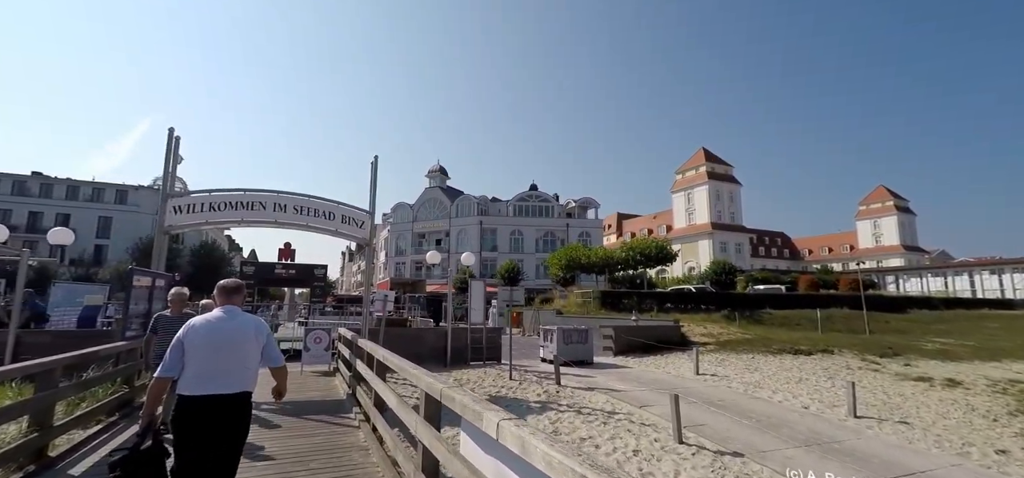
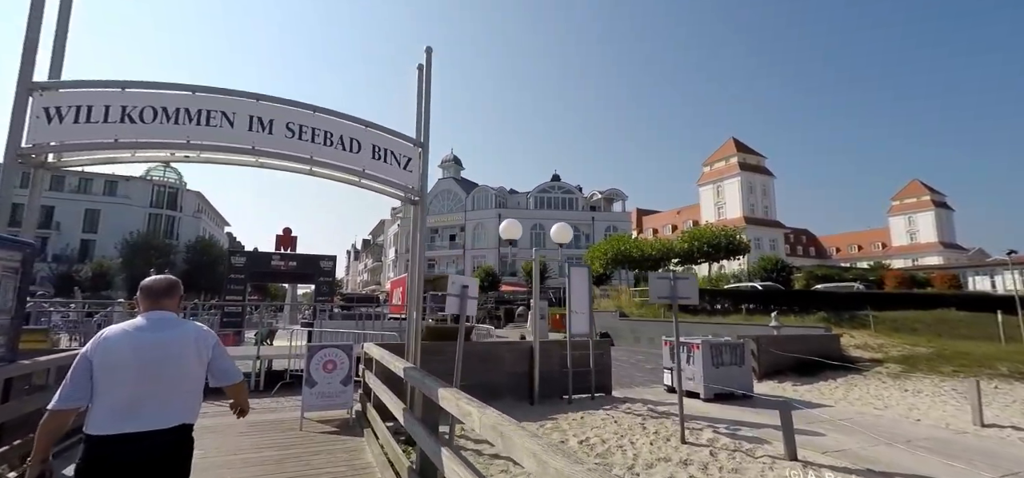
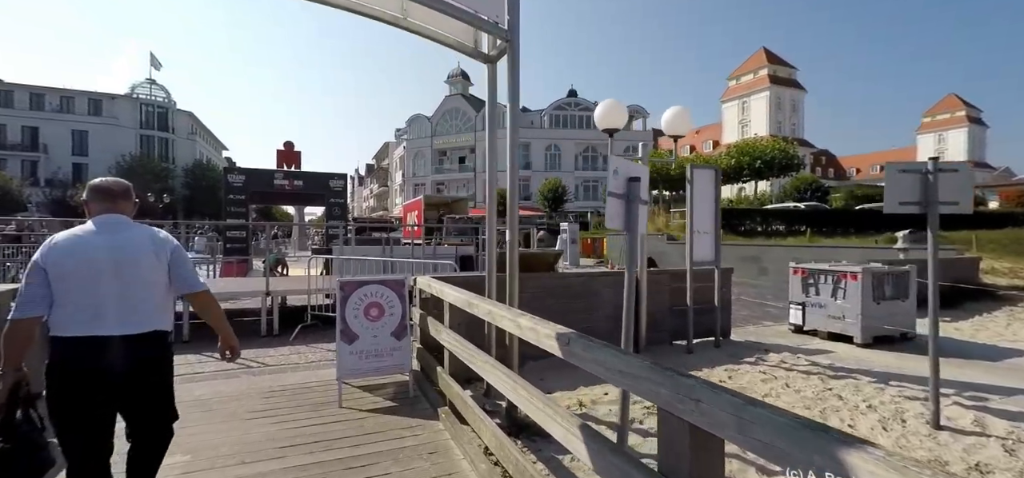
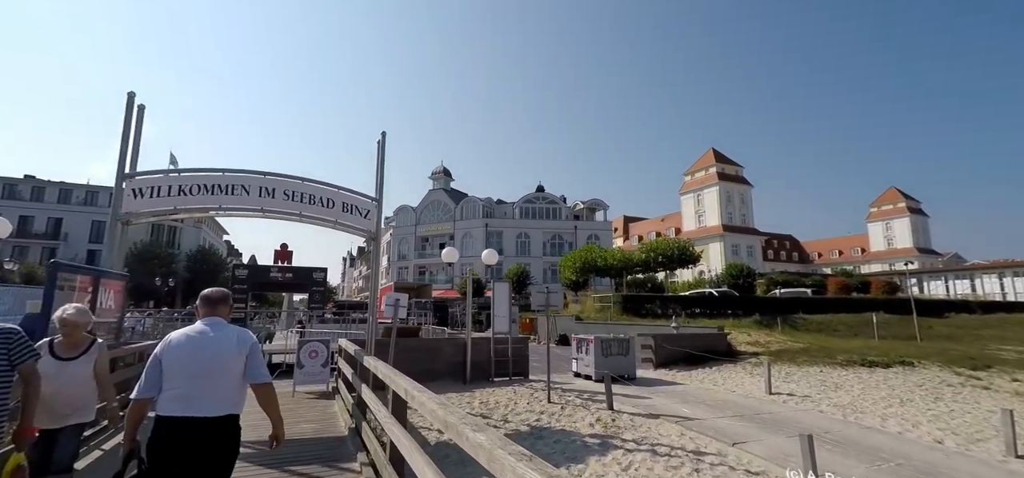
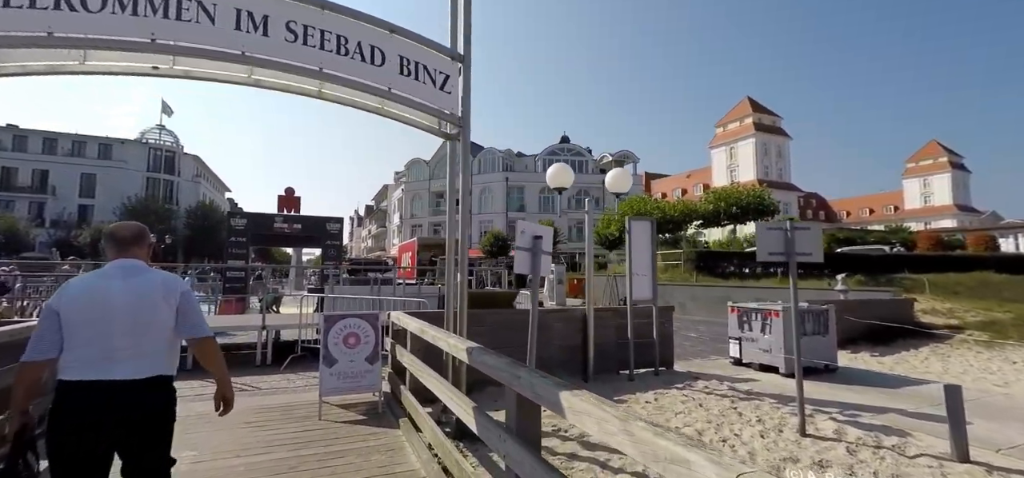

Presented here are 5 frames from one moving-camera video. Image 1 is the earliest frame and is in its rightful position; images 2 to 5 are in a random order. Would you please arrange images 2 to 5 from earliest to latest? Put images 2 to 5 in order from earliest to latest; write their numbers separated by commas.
4, 2, 5, 3
